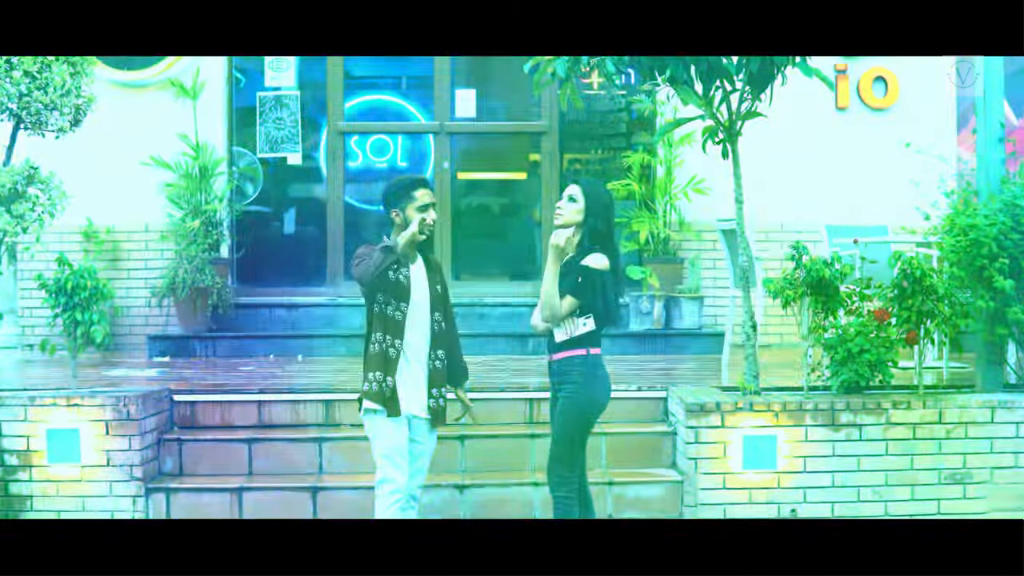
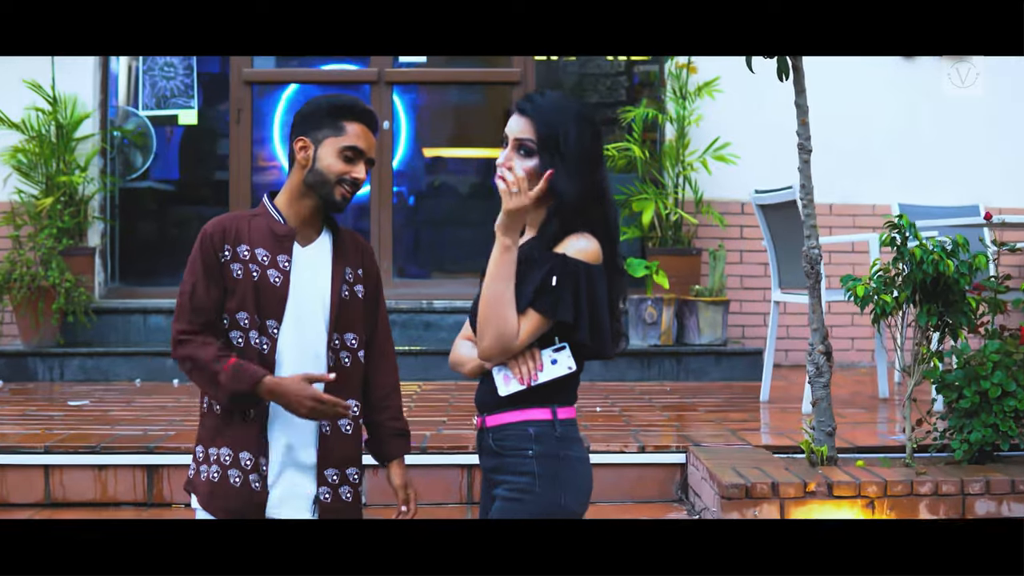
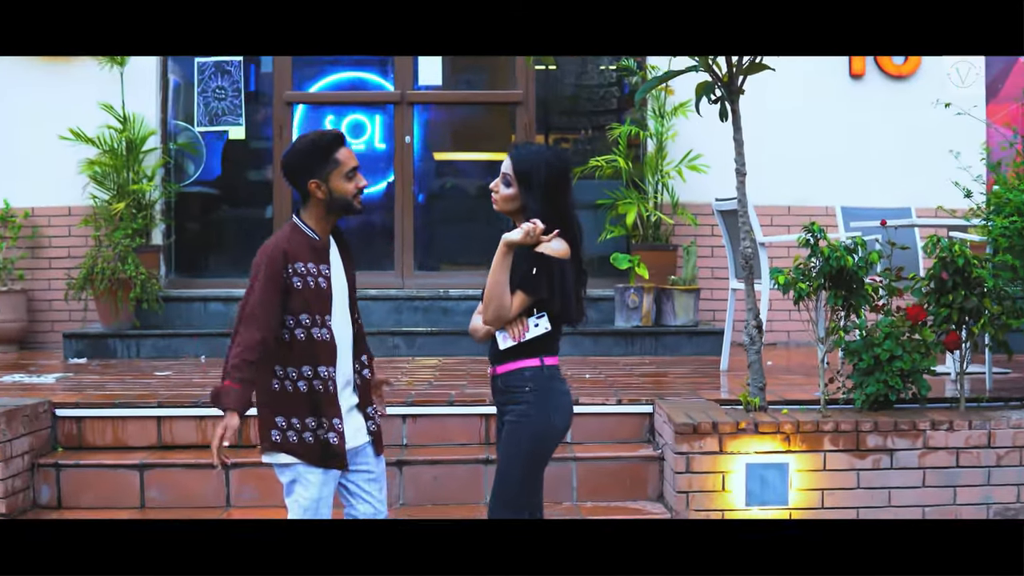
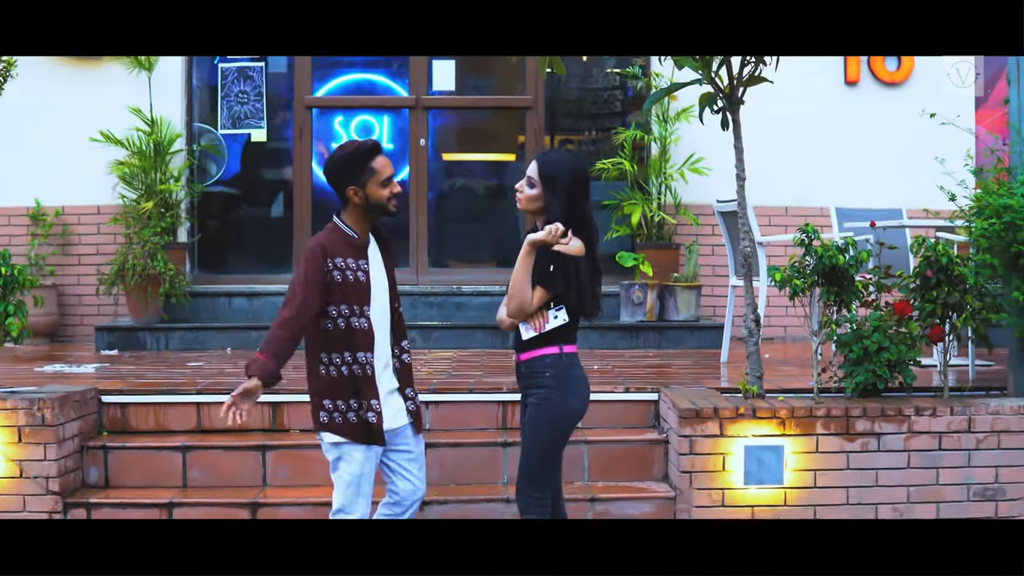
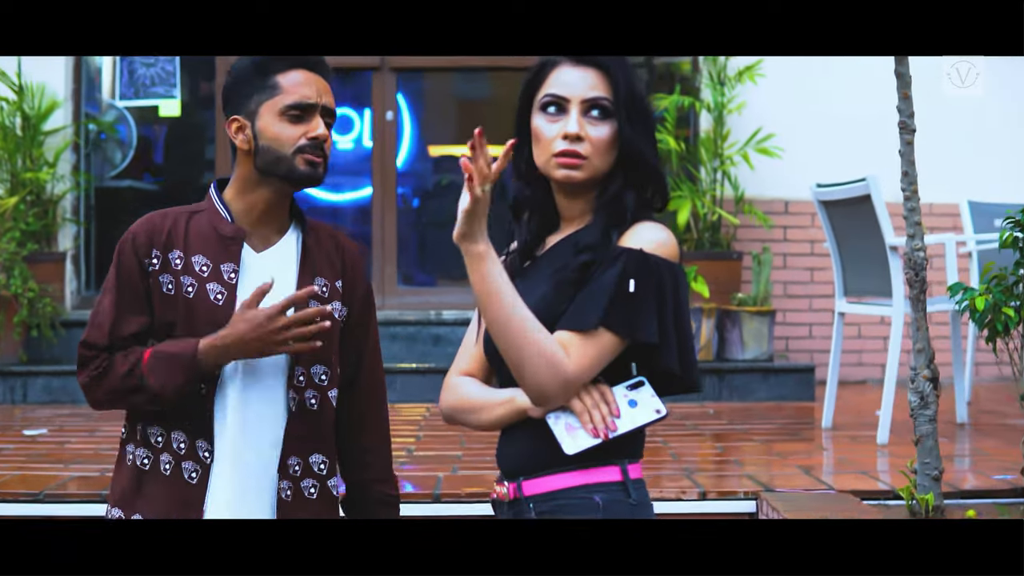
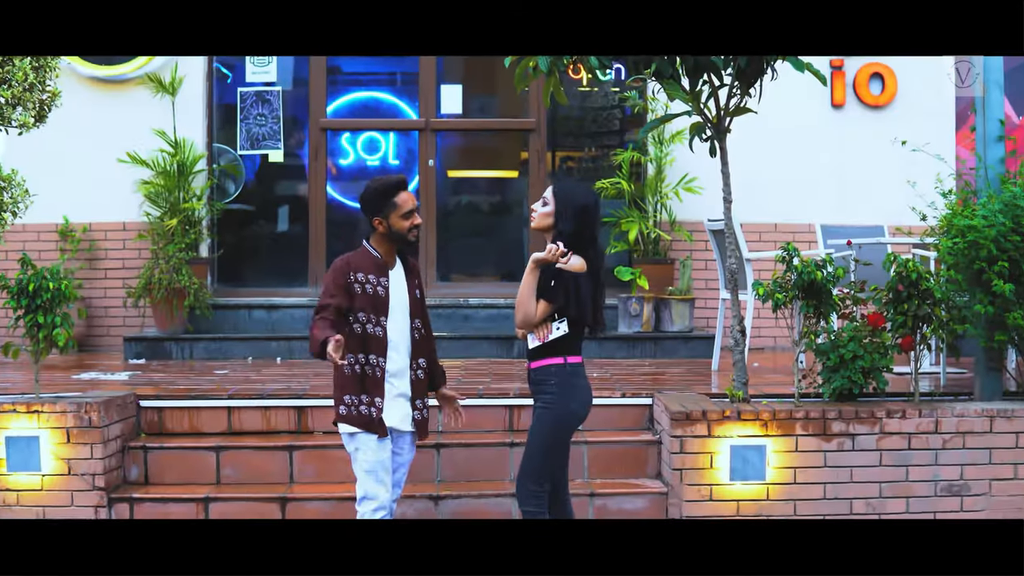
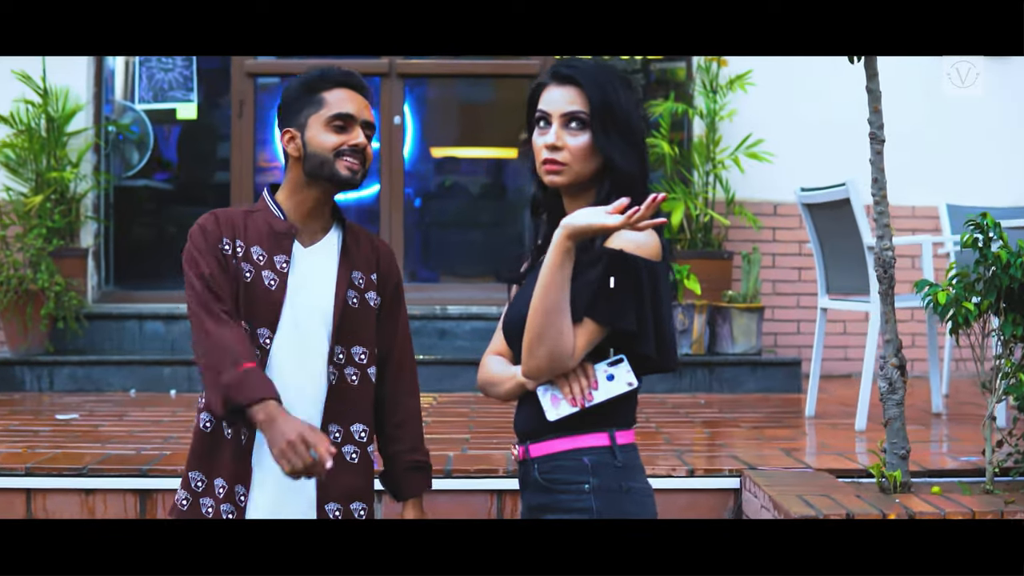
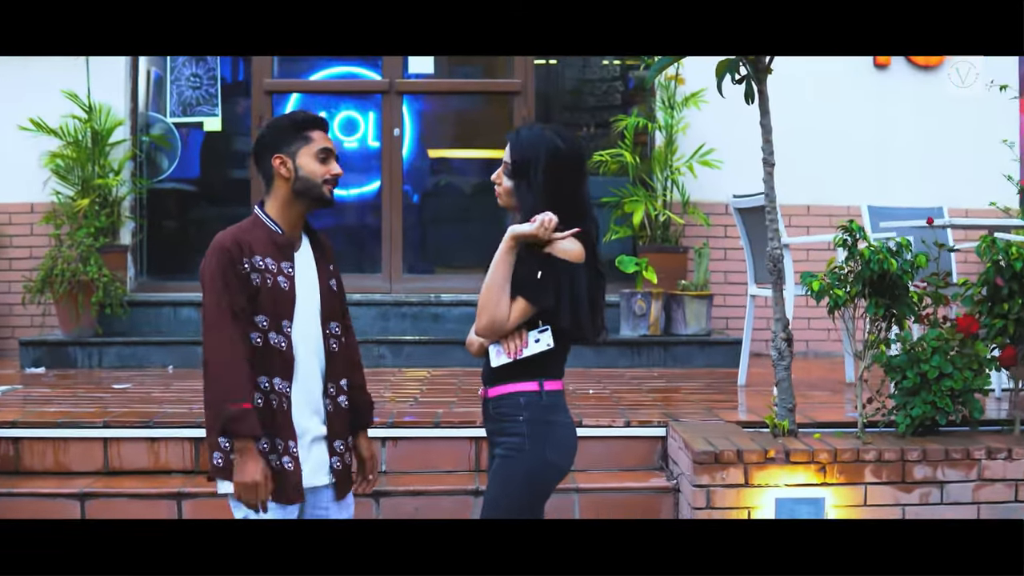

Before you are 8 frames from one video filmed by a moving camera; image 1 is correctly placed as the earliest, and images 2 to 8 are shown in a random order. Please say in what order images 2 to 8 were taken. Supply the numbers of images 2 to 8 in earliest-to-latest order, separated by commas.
6, 4, 3, 8, 2, 7, 5
